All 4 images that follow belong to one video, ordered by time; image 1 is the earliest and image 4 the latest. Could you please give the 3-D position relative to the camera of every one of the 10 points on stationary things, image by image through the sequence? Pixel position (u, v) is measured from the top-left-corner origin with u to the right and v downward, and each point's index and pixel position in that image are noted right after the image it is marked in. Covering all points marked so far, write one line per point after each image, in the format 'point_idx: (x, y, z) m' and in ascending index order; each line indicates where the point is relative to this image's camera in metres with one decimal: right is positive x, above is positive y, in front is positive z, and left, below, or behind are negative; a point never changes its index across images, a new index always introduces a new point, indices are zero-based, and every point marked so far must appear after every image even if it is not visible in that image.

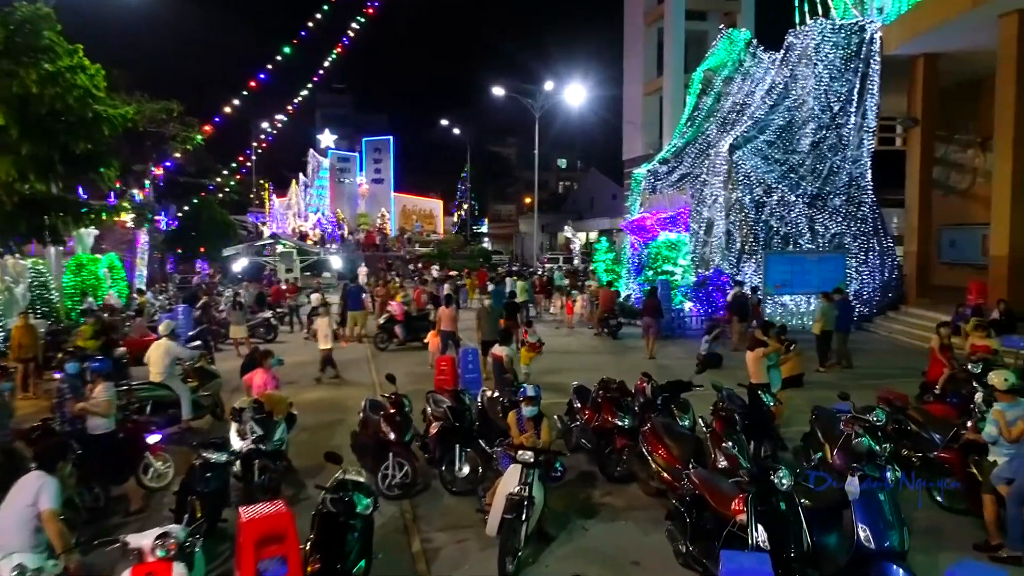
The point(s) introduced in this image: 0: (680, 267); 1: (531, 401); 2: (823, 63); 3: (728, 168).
0: (+4.3, +0.6, +19.7) m
1: (+0.1, -0.8, +5.7) m
2: (+7.8, +5.6, +19.1) m
3: (+5.4, +3.0, +19.2) m
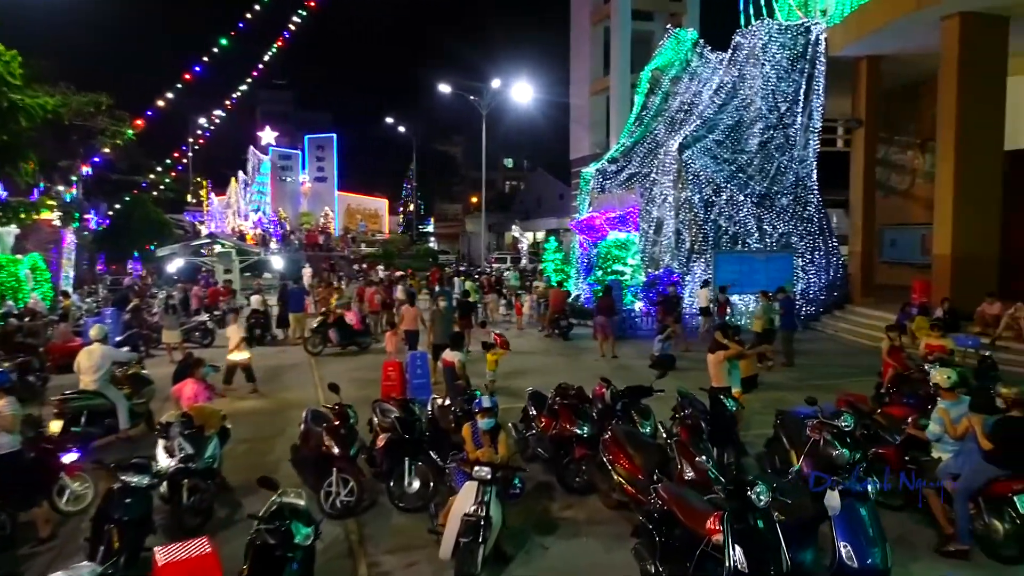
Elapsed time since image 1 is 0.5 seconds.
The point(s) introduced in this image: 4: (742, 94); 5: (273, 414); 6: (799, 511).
0: (+3.0, +0.6, +19.5) m
1: (-0.2, -0.9, +5.3) m
2: (+6.5, +5.6, +19.2) m
3: (+4.1, +3.0, +19.2) m
4: (+6.0, +5.0, +19.9) m
5: (-3.3, -1.7, +10.5) m
6: (+1.7, -1.3, +4.5) m
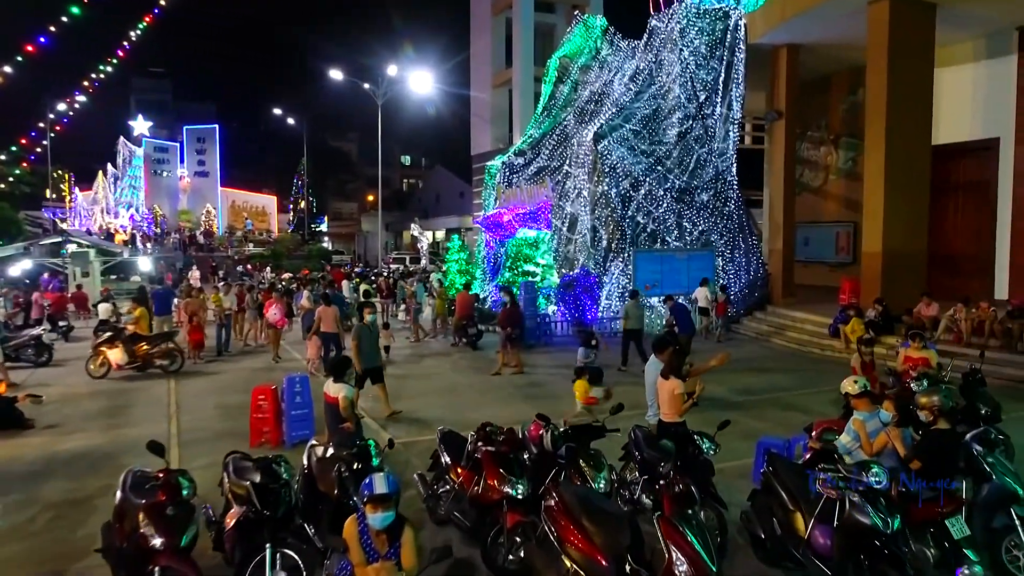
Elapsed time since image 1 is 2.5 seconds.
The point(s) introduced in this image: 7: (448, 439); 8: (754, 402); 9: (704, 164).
0: (+0.7, +0.5, +17.9) m
1: (-0.6, -0.9, +3.3) m
2: (+4.1, +5.6, +18.0) m
3: (+1.9, +3.0, +17.7) m
4: (+3.6, +5.0, +18.6) m
5: (-4.3, -1.8, +8.1) m
6: (+1.4, -1.4, +2.8) m
7: (-0.5, -1.2, +6.0) m
8: (+3.4, -1.6, +10.7) m
9: (+4.5, +2.9, +17.9) m
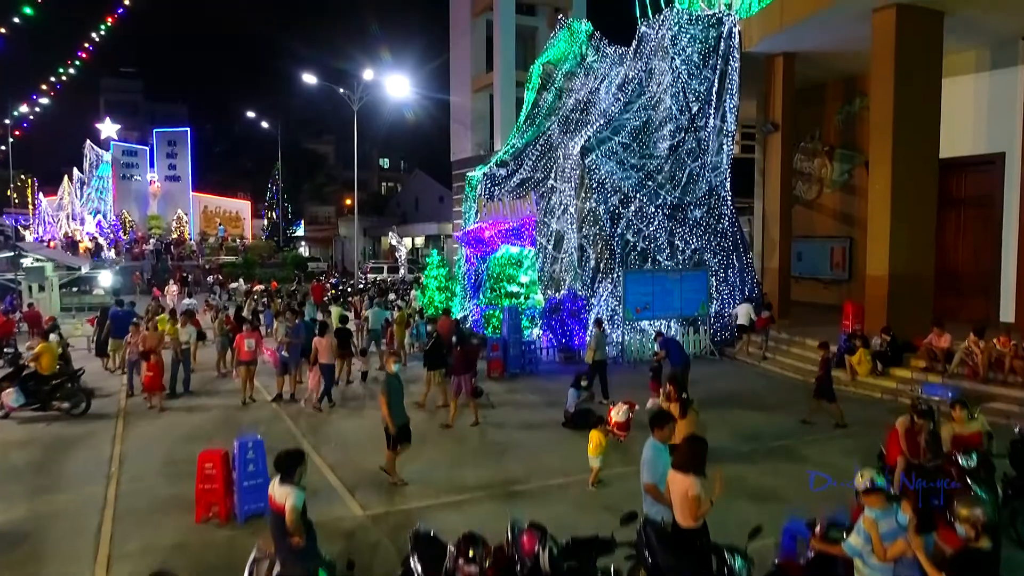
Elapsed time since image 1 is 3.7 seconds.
0: (+0.3, 0.0, +16.9) m
1: (-0.6, -1.4, +2.3) m
2: (+3.7, +5.1, +17.1) m
3: (+1.5, +2.5, +16.7) m
4: (+3.1, +4.5, +17.7) m
5: (-4.5, -2.3, +7.0) m
6: (+1.4, -1.8, +1.8) m
7: (-0.6, -1.7, +4.9) m
8: (+3.2, -2.1, +9.7) m
9: (+4.1, +2.4, +16.9) m
